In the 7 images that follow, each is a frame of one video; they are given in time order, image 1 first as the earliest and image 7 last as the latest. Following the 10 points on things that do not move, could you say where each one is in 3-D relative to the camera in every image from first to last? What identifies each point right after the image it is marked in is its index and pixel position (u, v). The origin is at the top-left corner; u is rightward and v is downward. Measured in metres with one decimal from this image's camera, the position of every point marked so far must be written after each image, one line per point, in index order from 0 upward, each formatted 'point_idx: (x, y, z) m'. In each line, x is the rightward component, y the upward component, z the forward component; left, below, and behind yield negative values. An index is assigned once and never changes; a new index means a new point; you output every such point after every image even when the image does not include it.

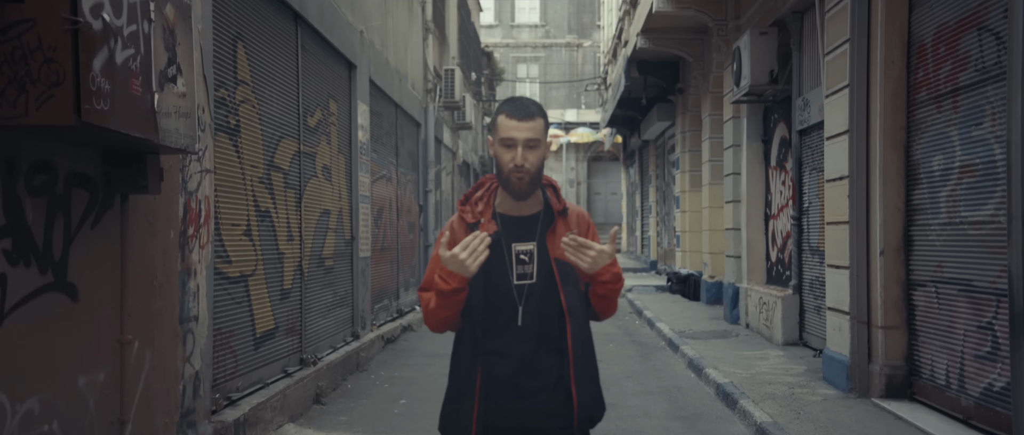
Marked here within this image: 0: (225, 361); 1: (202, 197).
0: (-1.9, -1.0, +6.3) m
1: (-1.9, +0.1, +5.7) m
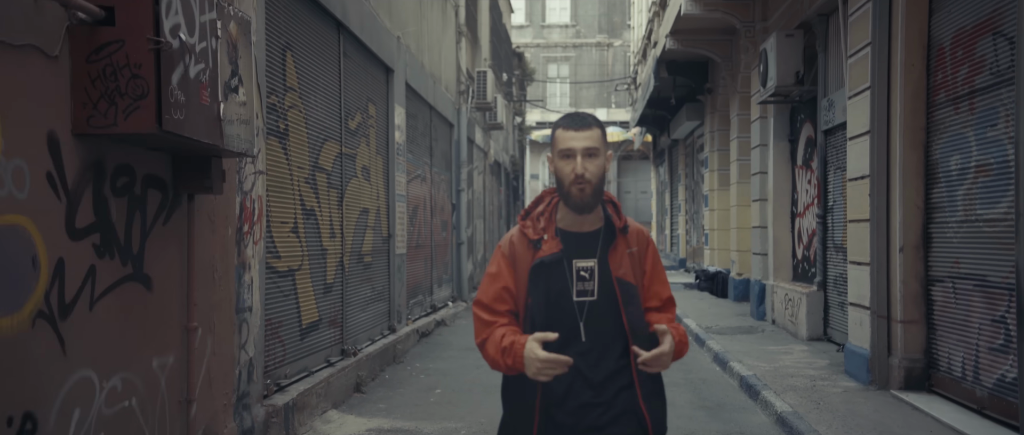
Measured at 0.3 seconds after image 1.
0: (-1.7, -1.0, +6.7) m
1: (-1.7, +0.1, +6.1) m
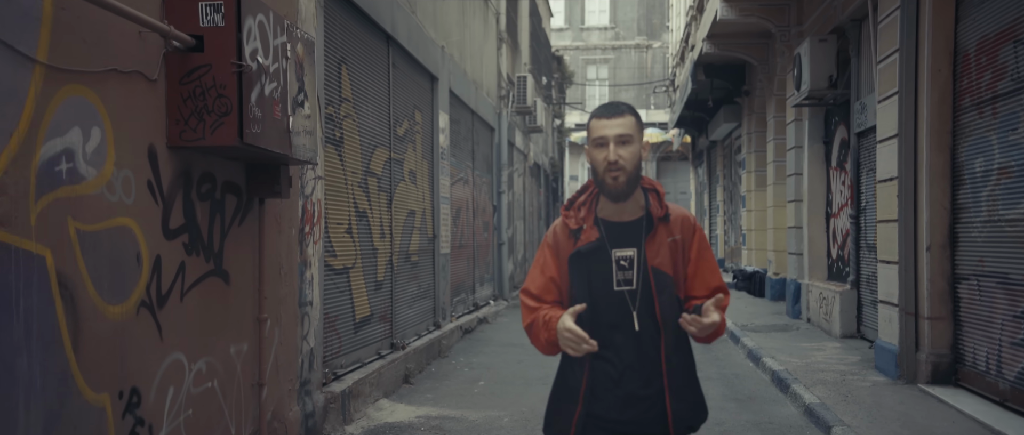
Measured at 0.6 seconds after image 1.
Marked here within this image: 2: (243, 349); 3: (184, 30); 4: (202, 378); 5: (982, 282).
0: (-1.4, -1.0, +7.3) m
1: (-1.4, +0.1, +6.6) m
2: (-1.5, -0.8, +5.3) m
3: (-1.5, +0.9, +4.4) m
4: (-1.6, -0.8, +4.8) m
5: (+3.8, -0.5, +7.6) m
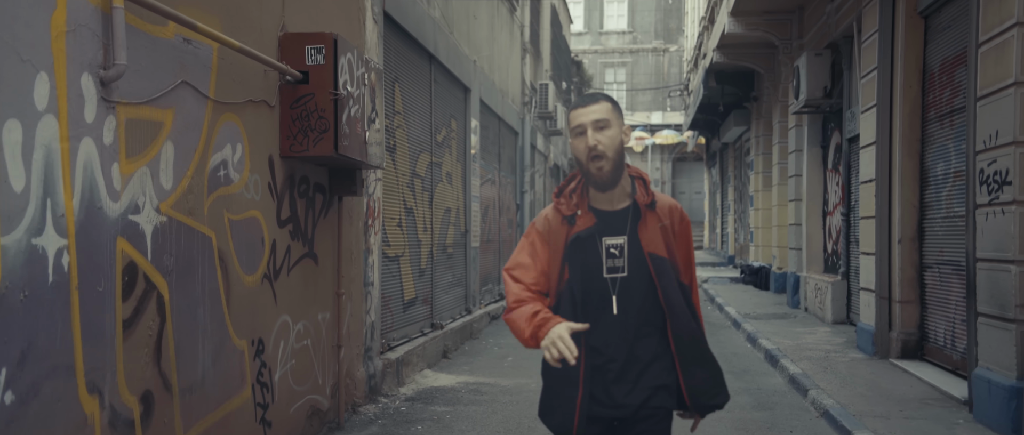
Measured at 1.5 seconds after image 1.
0: (-1.2, -0.9, +8.6) m
1: (-1.2, +0.2, +8.0) m
2: (-1.3, -0.7, +6.6) m
3: (-1.3, +0.9, +5.7) m
4: (-1.4, -0.8, +6.1) m
5: (+4.1, -0.5, +8.8) m
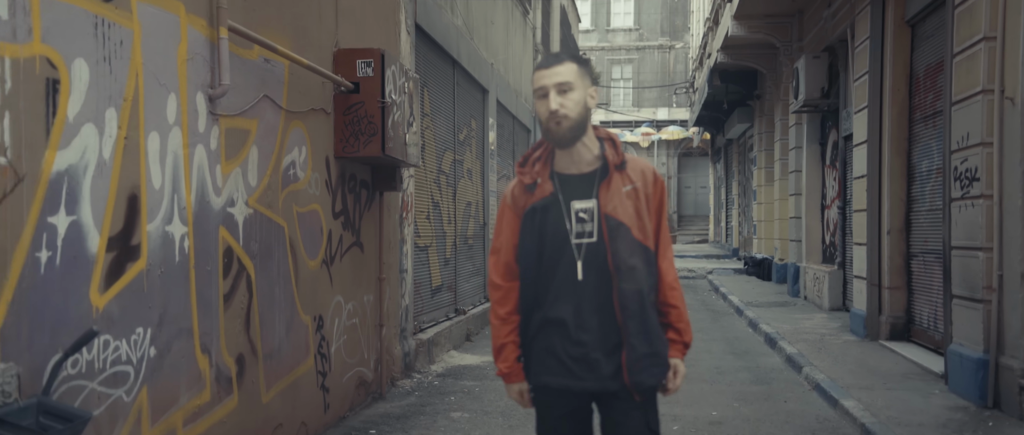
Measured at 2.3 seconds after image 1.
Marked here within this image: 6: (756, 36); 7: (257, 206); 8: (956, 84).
0: (-1.0, -0.9, +9.4) m
1: (-1.0, +0.2, +8.8) m
2: (-1.2, -0.7, +7.4) m
3: (-1.2, +1.0, +6.5) m
4: (-1.2, -0.7, +7.0) m
5: (+4.3, -0.4, +9.6) m
6: (+4.4, +3.2, +16.5) m
7: (-1.4, +0.1, +5.2) m
8: (+3.5, +1.1, +7.4) m
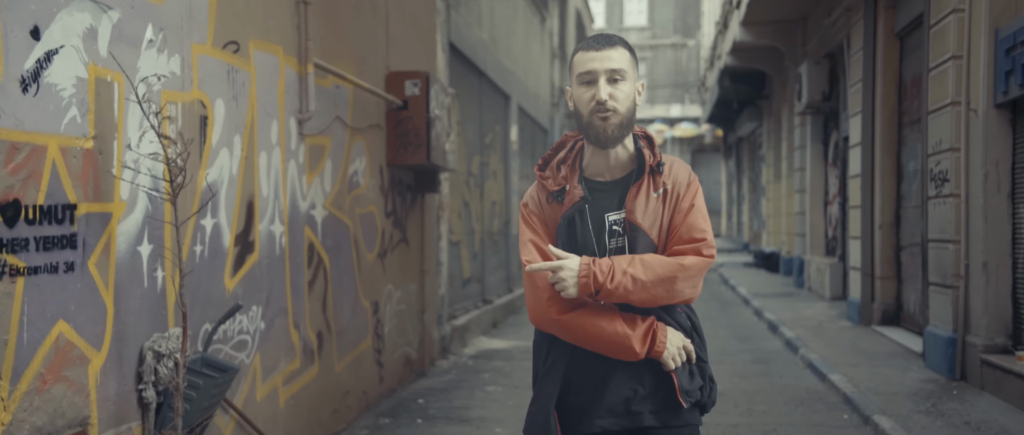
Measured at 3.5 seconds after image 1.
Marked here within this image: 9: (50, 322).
0: (-0.7, -0.9, +10.5) m
1: (-0.7, +0.2, +9.8) m
2: (-0.9, -0.6, +8.5) m
3: (-0.9, +1.0, +7.6) m
4: (-1.0, -0.7, +8.0) m
5: (+4.6, -0.4, +10.6) m
6: (+4.7, +3.3, +17.5) m
7: (-1.2, +0.1, +6.2) m
8: (+3.8, +1.1, +8.3) m
9: (-1.6, -0.4, +3.2) m
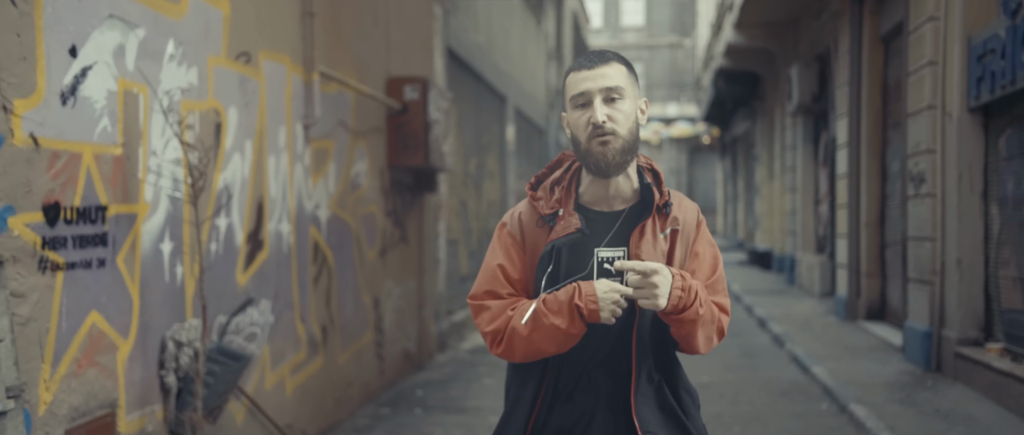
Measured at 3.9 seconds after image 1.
0: (-0.7, -0.8, +10.8) m
1: (-0.8, +0.3, +10.2) m
2: (-1.0, -0.6, +8.8) m
3: (-1.0, +1.0, +7.9) m
4: (-1.0, -0.7, +8.3) m
5: (+4.5, -0.4, +10.9) m
6: (+4.7, +3.3, +17.8) m
7: (-1.3, +0.1, +6.6) m
8: (+3.7, +1.1, +8.7) m
9: (-1.6, -0.4, +3.5) m
